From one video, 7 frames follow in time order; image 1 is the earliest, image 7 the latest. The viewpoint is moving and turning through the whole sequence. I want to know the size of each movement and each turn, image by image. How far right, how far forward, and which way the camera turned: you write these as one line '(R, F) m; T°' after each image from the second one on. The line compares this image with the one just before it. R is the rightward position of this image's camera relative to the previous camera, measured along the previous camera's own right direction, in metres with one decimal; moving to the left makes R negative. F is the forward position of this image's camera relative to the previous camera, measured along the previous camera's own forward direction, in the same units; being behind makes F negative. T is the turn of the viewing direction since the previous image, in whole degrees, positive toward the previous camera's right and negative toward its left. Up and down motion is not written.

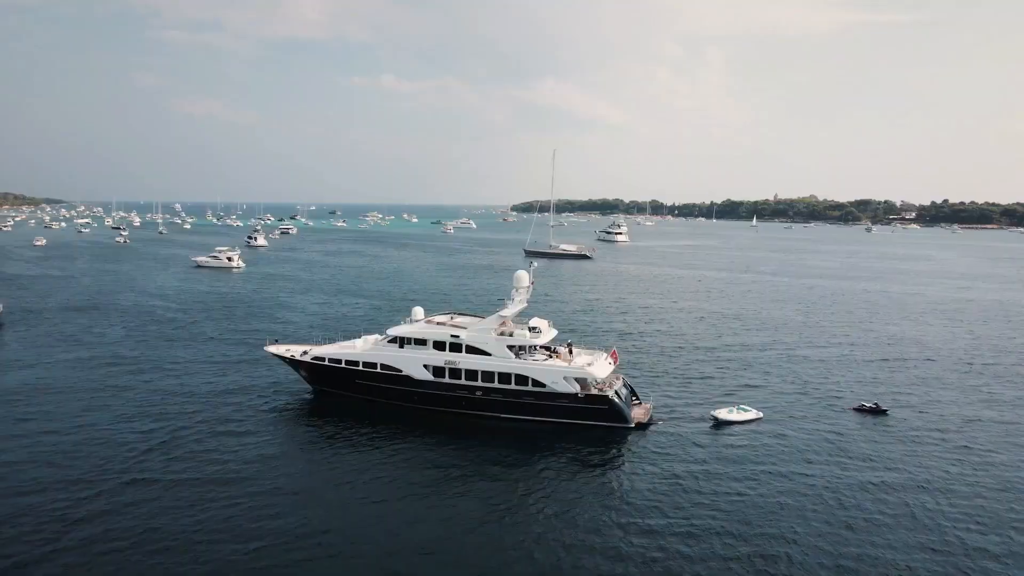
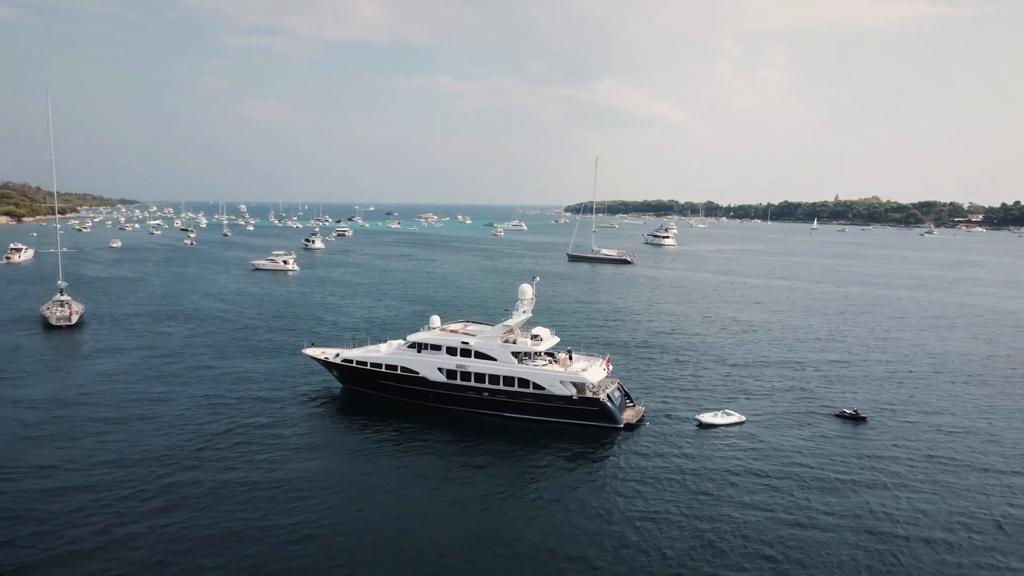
(+2.1, -3.1) m; -4°
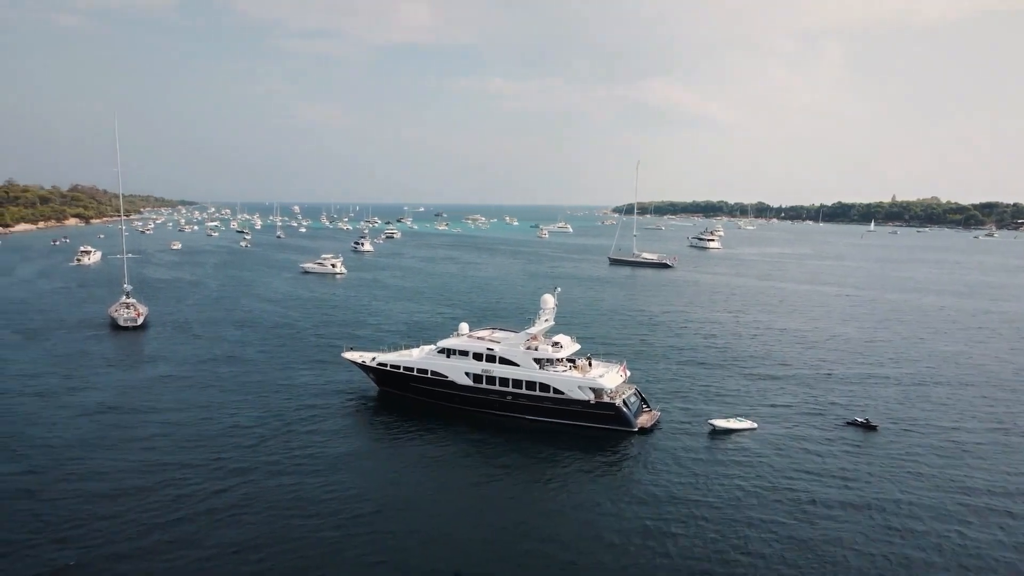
(+1.1, -2.0) m; -4°
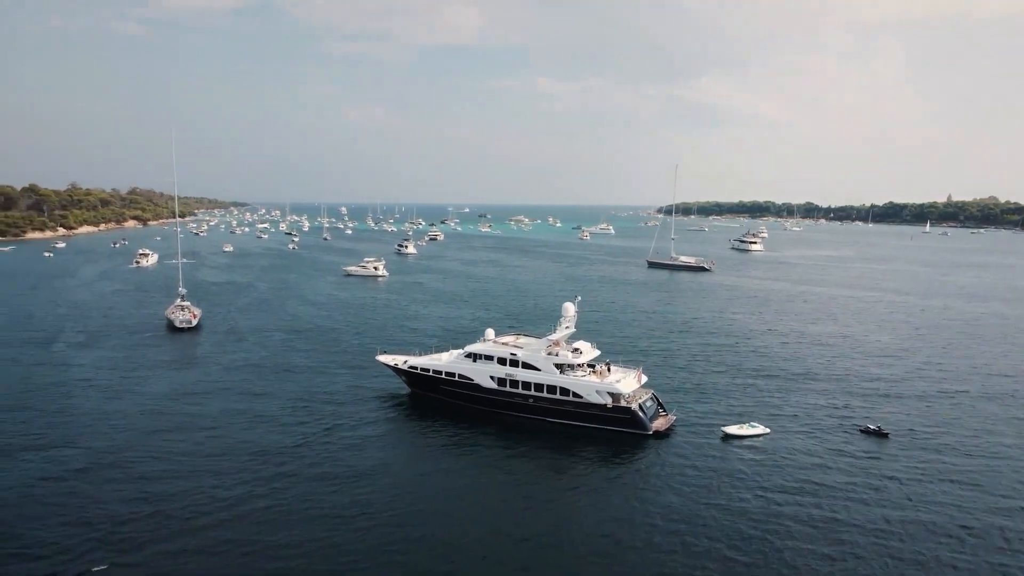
(+1.0, -1.8) m; -4°
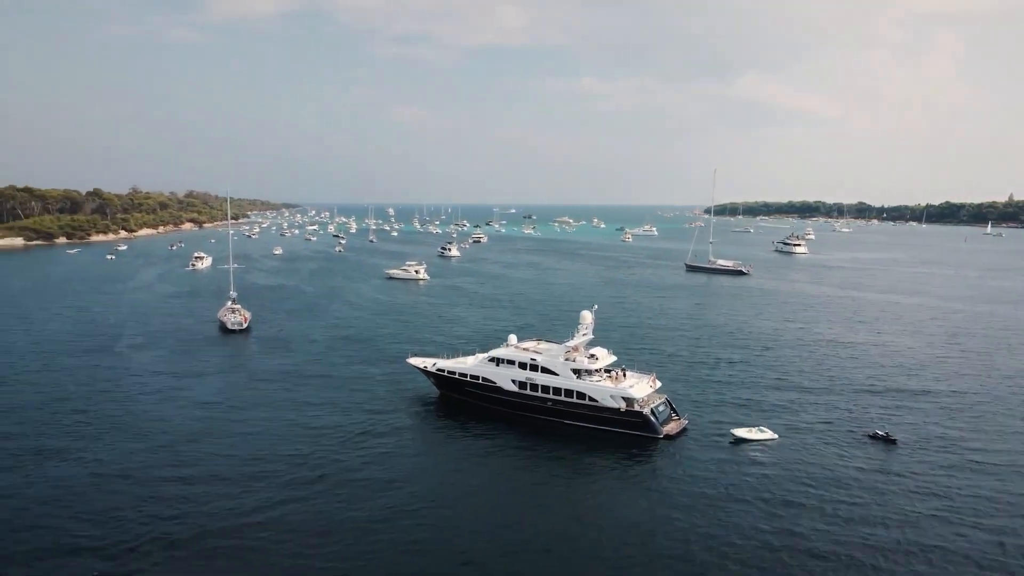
(+1.3, -2.0) m; -4°
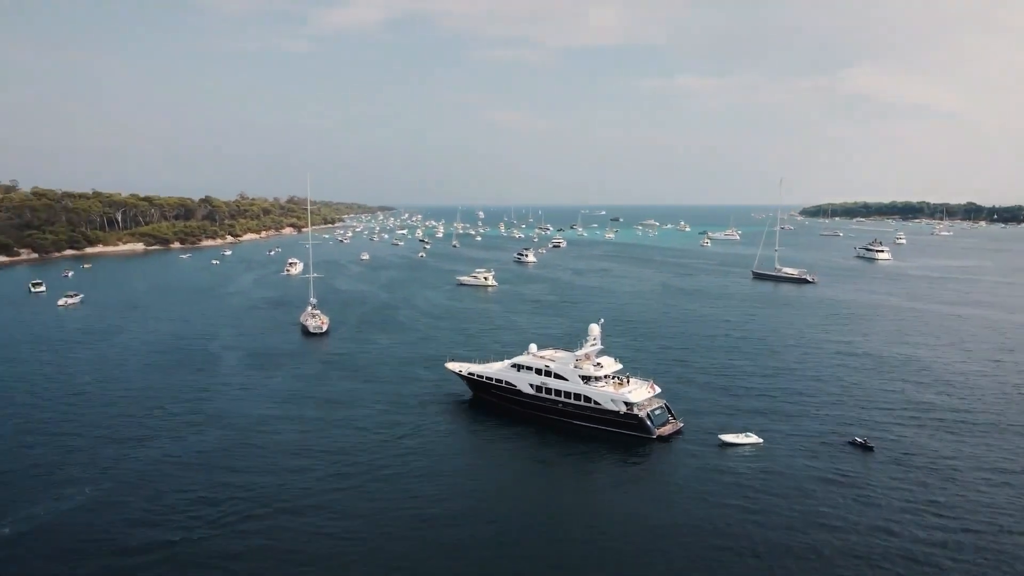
(+4.2, -5.0) m; -7°
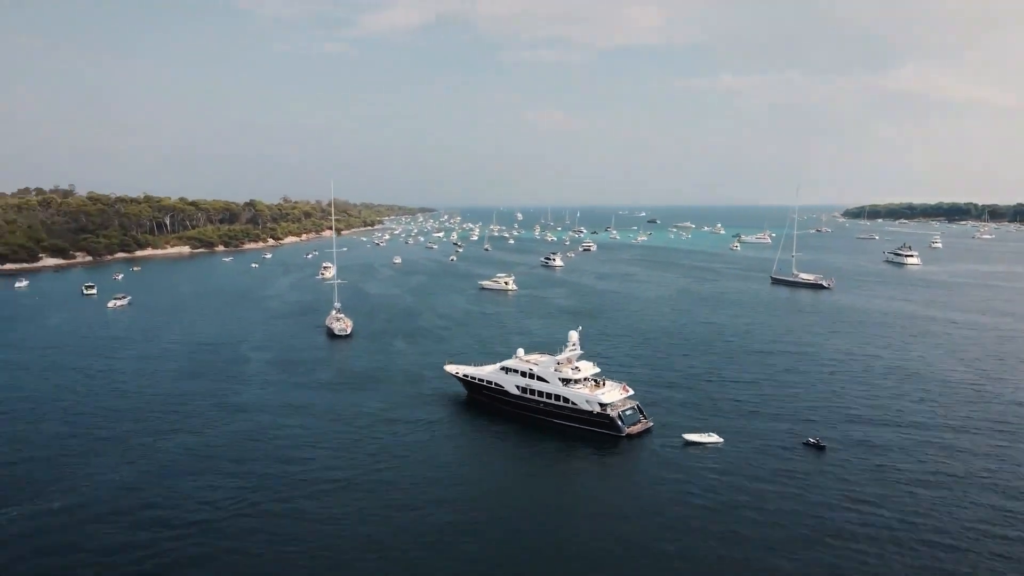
(+3.3, -4.0) m; -3°
